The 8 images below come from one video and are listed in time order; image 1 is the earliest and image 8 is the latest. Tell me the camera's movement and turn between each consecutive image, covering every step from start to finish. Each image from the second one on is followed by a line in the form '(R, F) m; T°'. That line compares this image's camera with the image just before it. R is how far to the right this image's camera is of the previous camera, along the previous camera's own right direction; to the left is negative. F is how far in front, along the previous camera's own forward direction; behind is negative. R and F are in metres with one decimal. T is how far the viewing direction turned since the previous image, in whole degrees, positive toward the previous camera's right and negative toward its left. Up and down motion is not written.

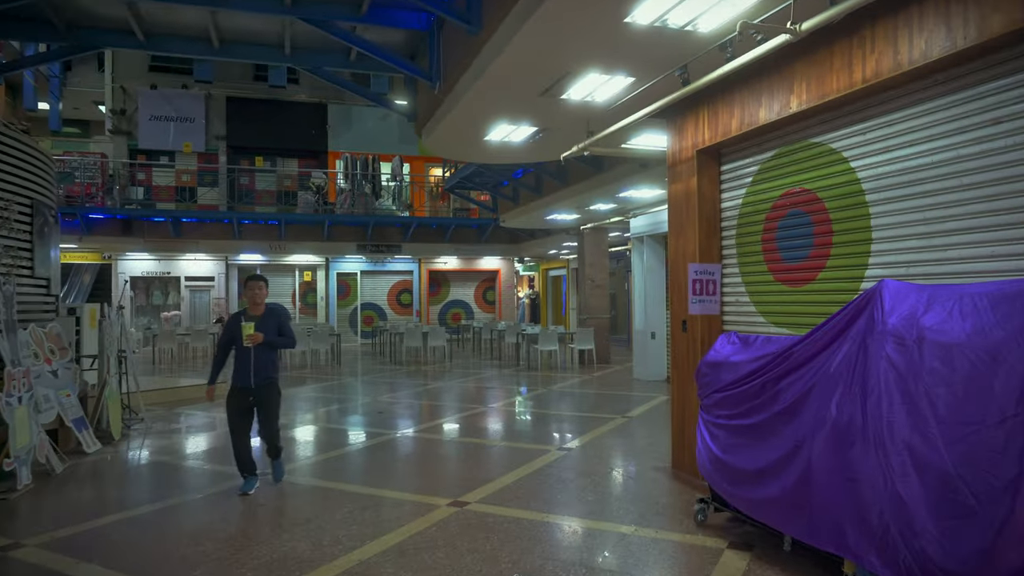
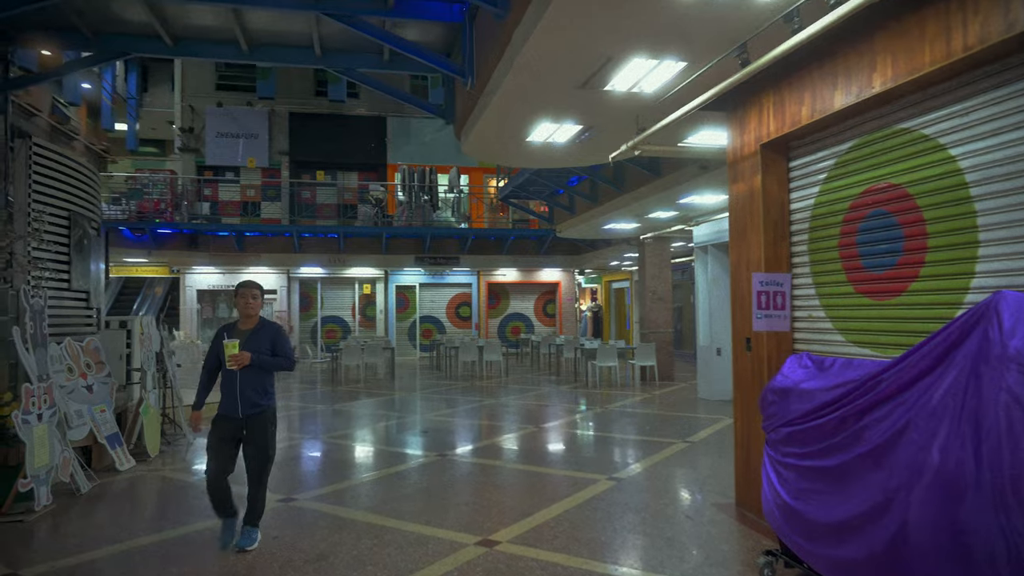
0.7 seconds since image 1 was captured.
(+0.2, +0.5) m; -6°
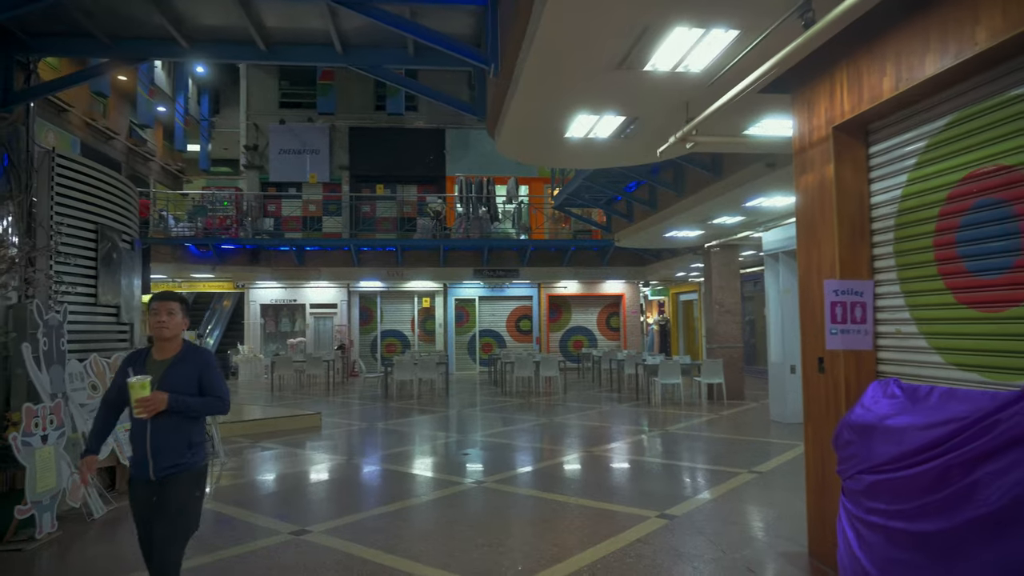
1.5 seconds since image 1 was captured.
(+0.3, +0.5) m; -6°
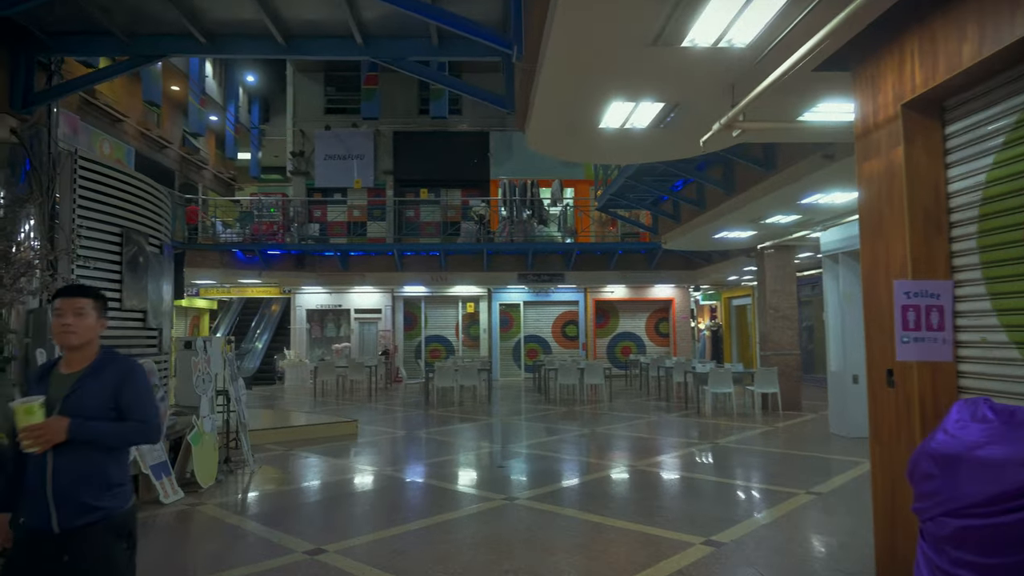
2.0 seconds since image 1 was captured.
(+0.2, +0.4) m; -5°
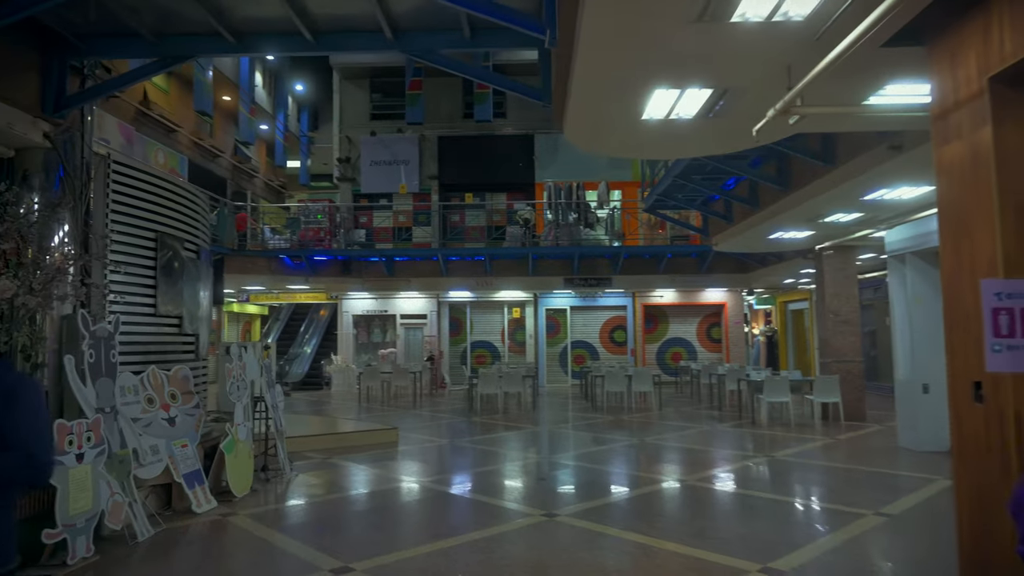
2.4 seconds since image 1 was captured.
(+0.1, +0.3) m; -4°
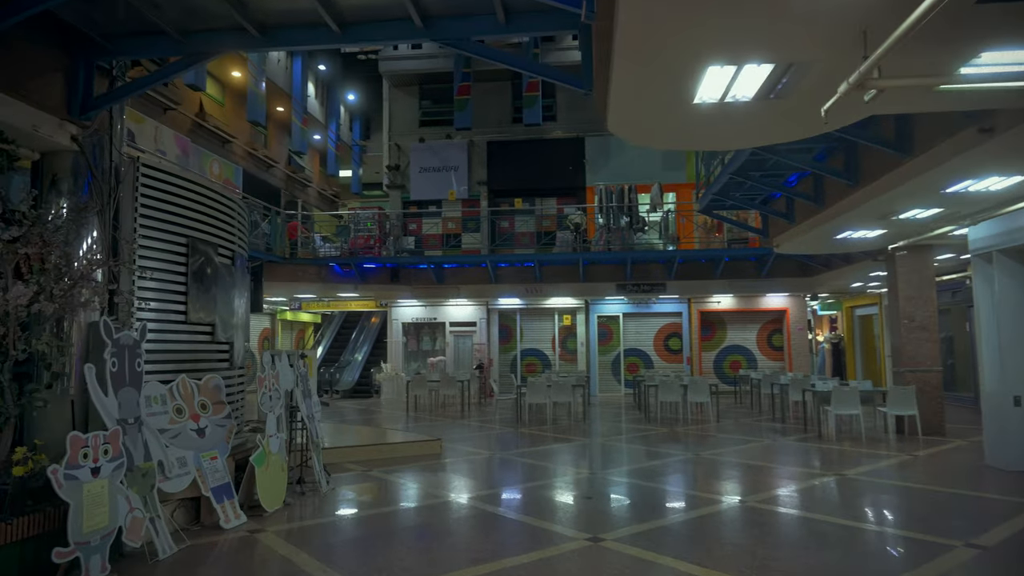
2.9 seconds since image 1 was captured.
(+0.1, +0.4) m; -5°
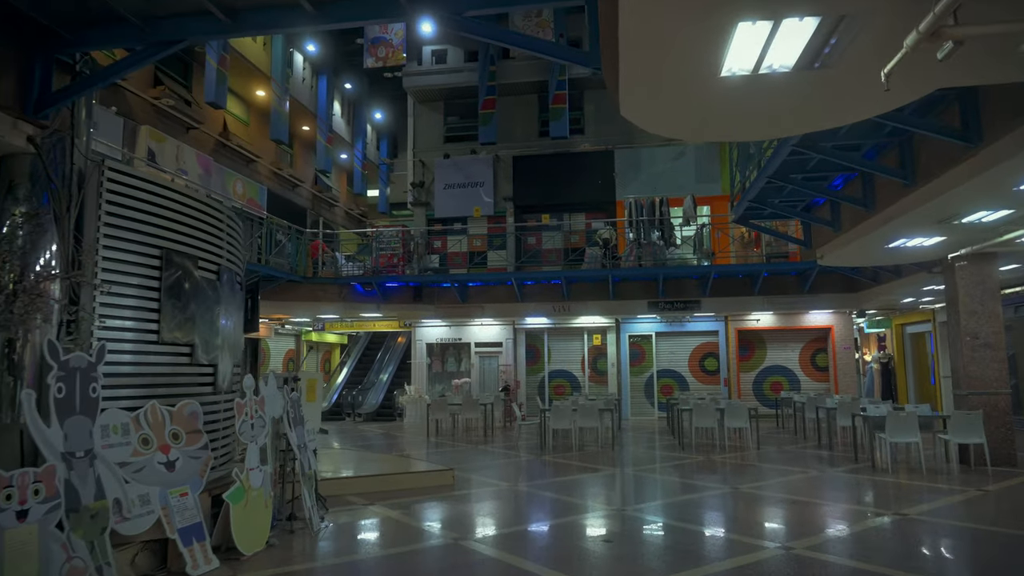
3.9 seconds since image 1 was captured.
(+0.2, +0.6) m; -3°
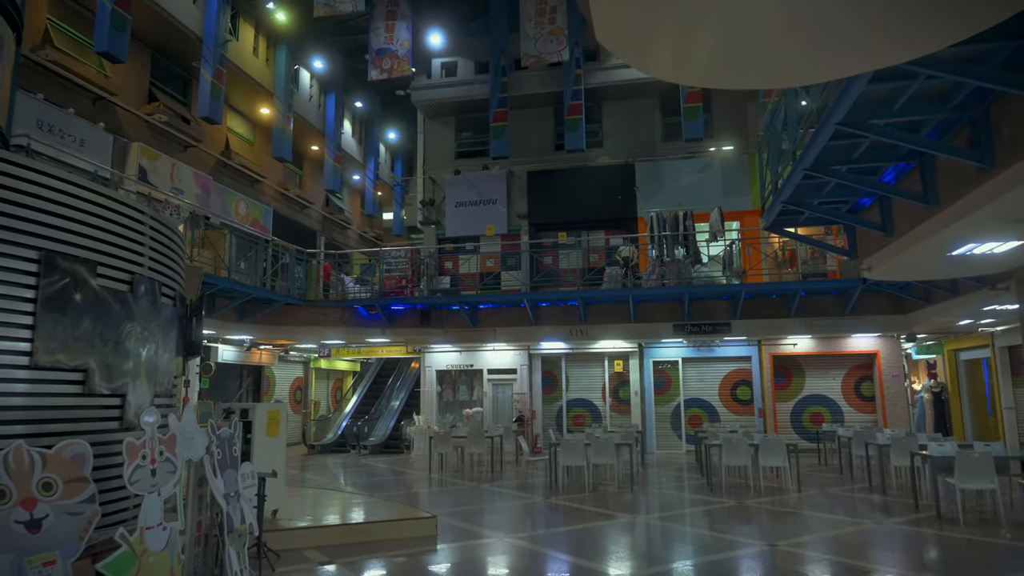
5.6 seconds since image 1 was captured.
(+0.4, +1.1) m; -3°
